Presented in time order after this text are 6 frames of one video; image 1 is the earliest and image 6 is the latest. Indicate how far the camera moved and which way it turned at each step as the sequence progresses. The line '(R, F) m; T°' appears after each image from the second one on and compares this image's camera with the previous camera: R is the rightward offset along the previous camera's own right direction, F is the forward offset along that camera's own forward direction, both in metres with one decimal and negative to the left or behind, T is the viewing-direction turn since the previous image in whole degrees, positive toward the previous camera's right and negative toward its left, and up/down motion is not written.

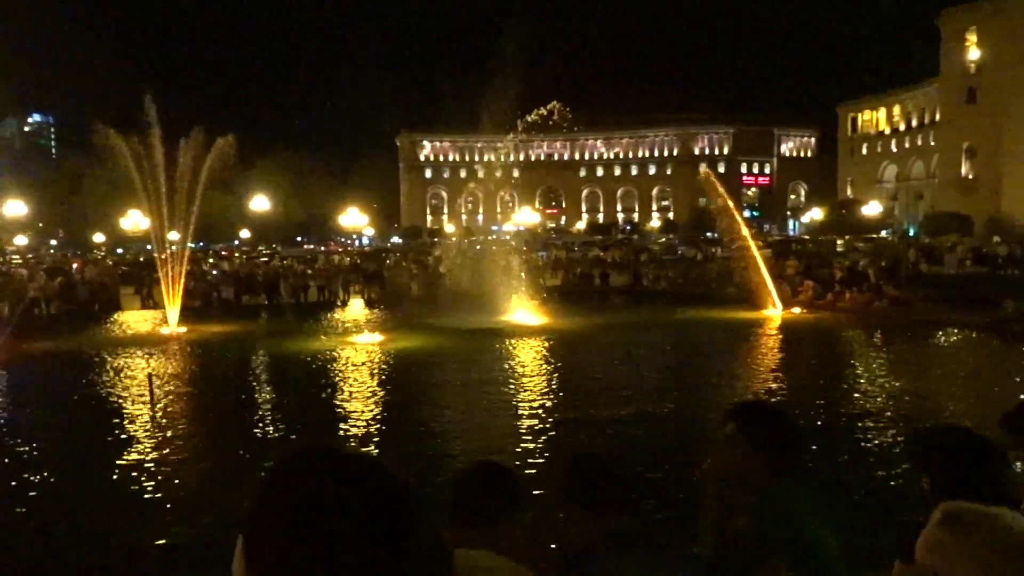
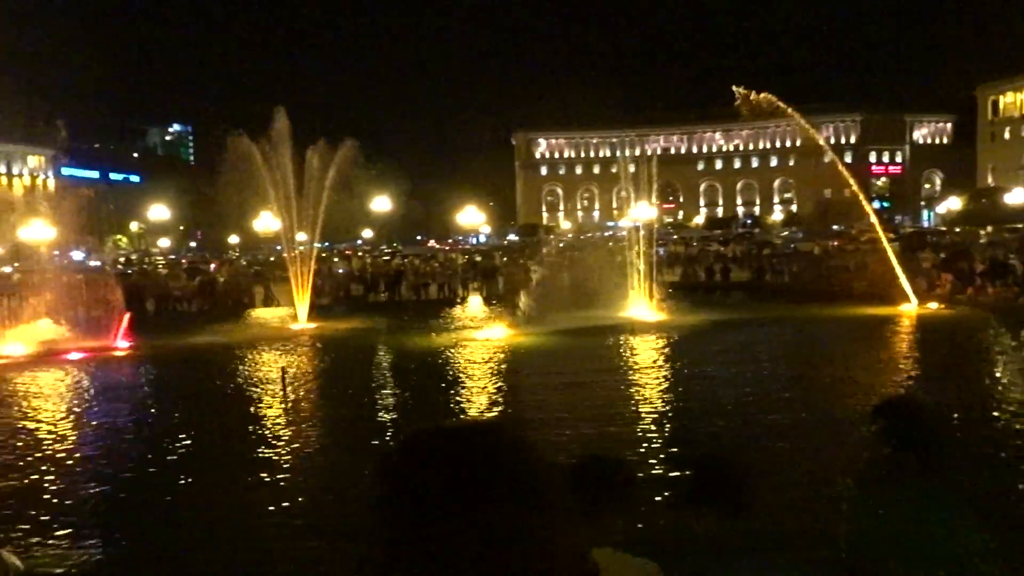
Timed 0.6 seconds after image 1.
(0.0, 0.0) m; -8°
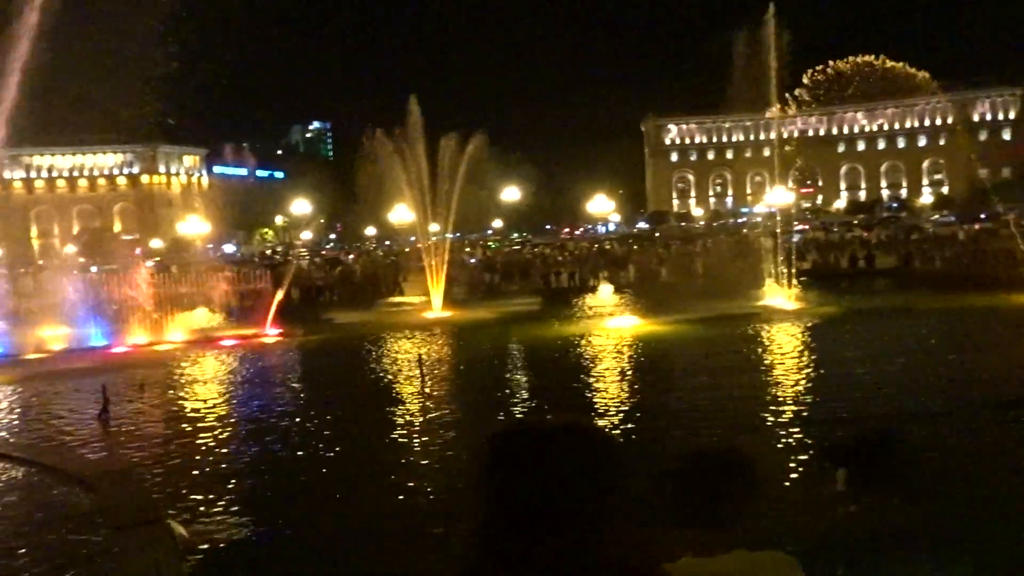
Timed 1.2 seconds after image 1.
(0.0, 0.0) m; -8°
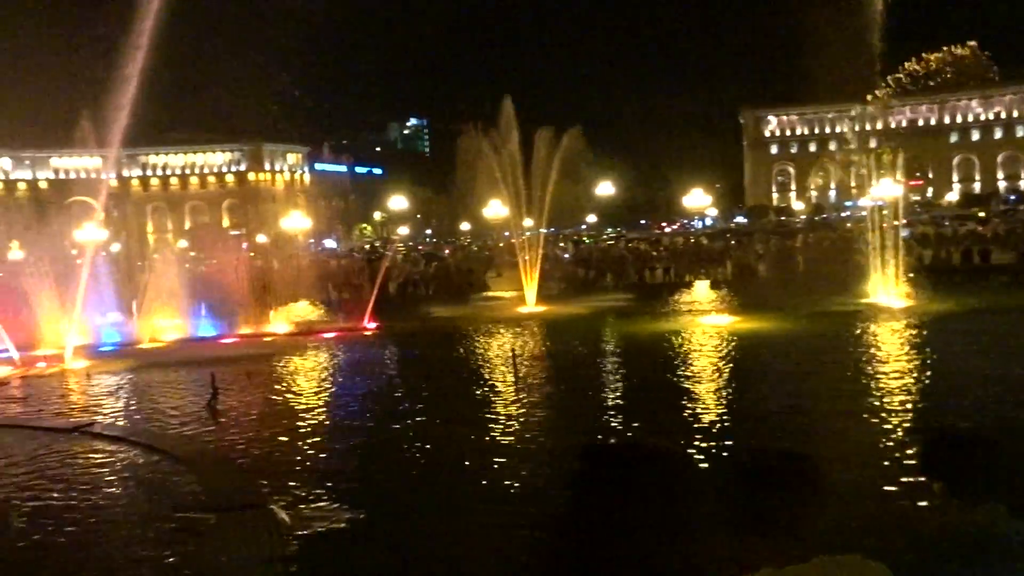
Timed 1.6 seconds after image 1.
(0.0, 0.0) m; -6°
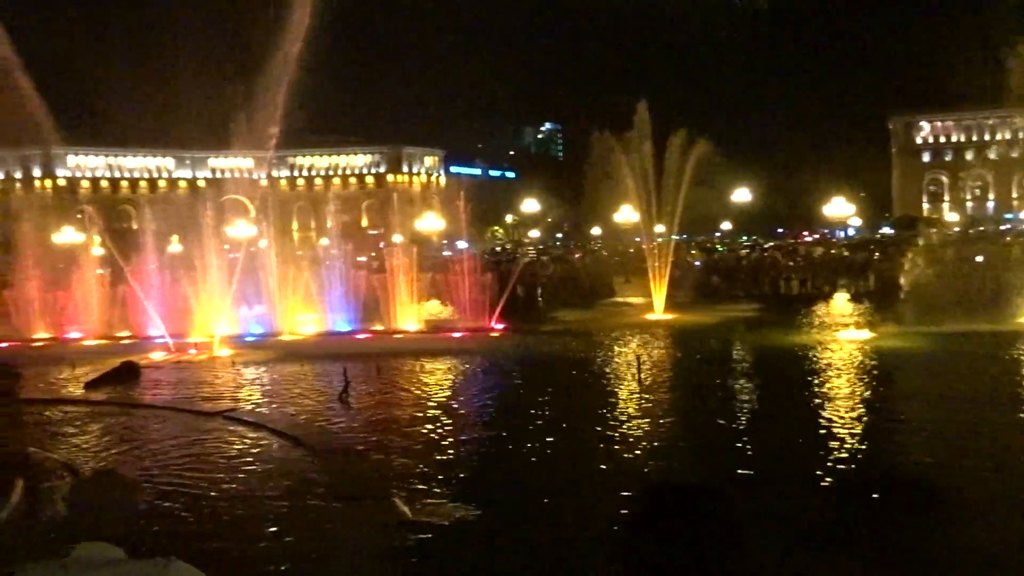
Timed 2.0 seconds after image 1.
(+0.1, 0.0) m; -9°
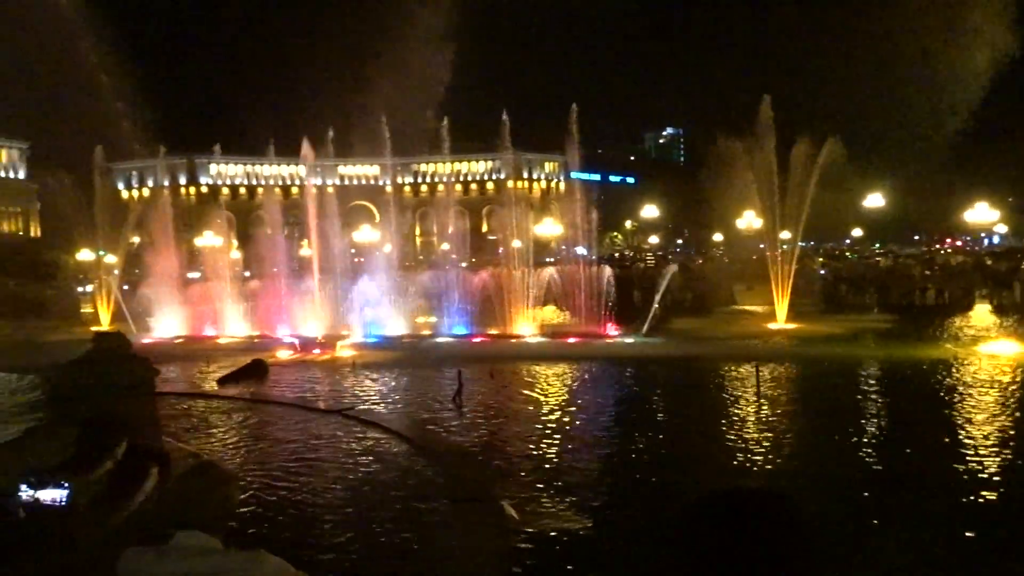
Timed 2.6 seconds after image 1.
(+0.2, 0.0) m; -8°
